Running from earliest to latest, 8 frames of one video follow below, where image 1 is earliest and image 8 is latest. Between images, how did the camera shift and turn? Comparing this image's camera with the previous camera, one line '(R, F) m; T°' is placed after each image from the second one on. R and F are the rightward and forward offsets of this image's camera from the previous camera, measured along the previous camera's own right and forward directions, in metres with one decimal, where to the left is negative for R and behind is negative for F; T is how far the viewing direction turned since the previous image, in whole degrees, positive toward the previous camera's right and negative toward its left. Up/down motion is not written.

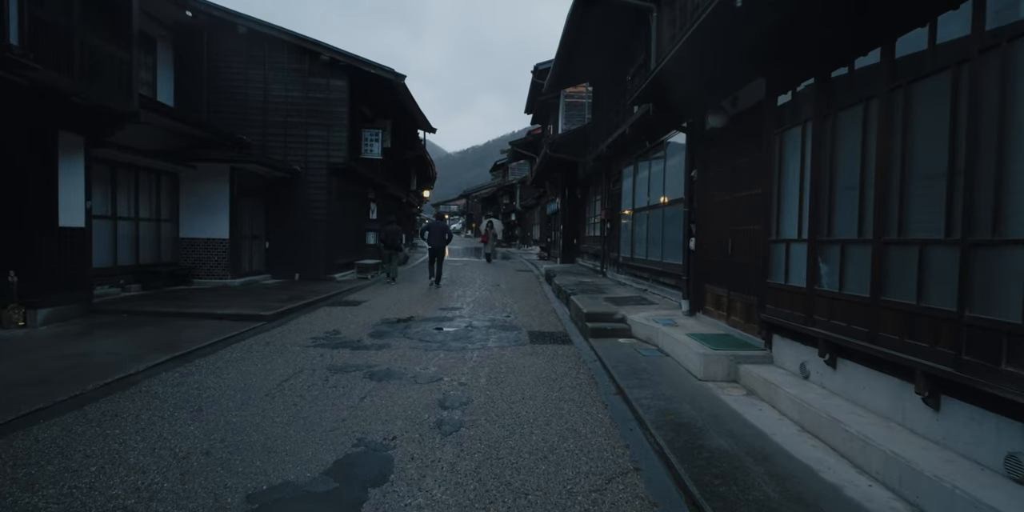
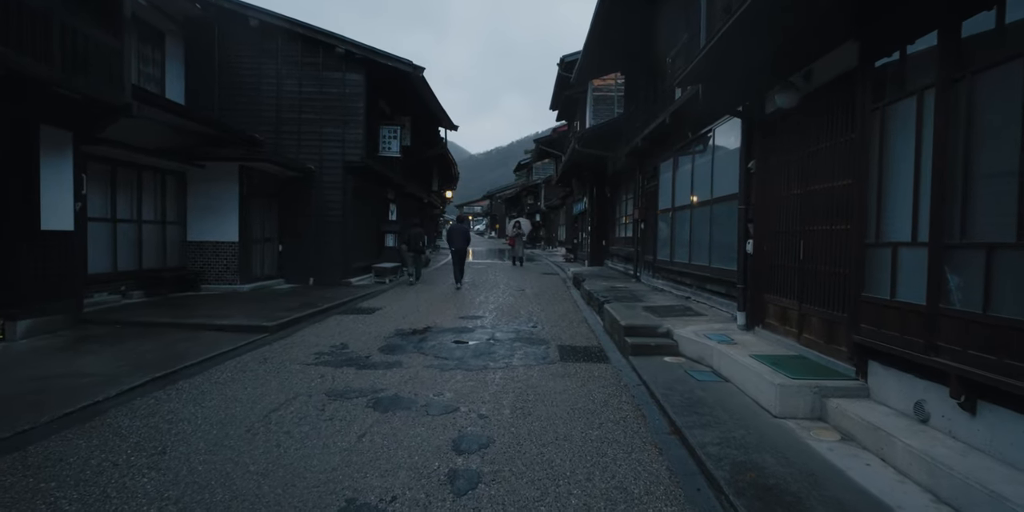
(0.0, +0.9) m; -2°
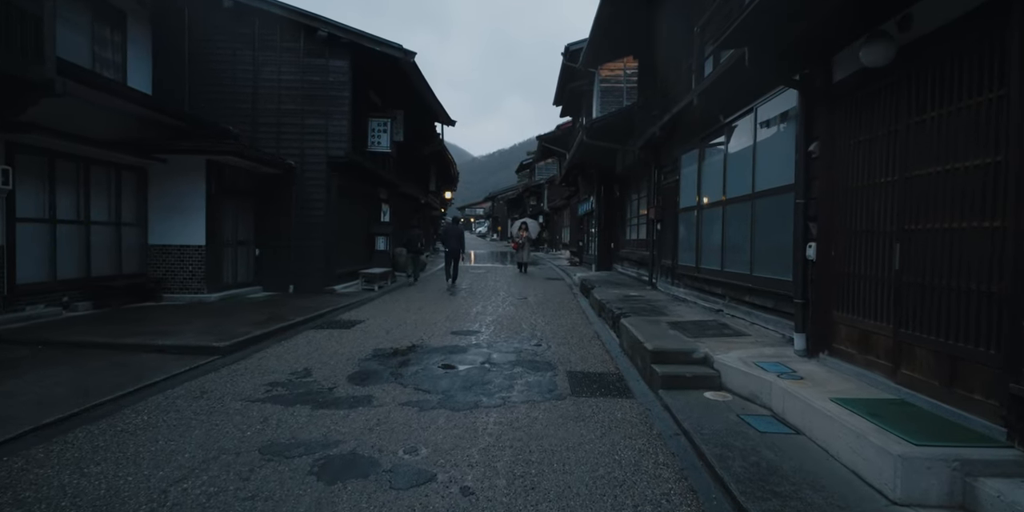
(0.0, +1.3) m; 0°
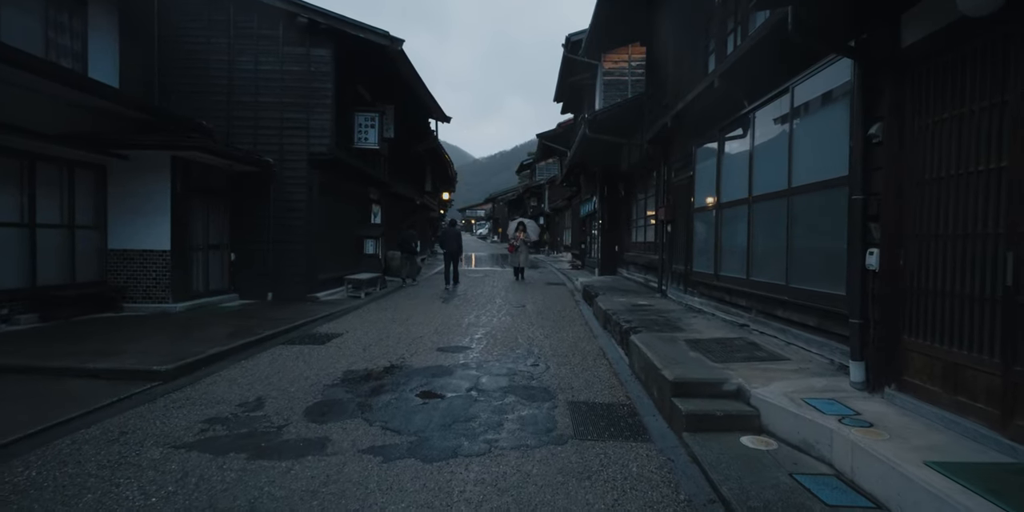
(+0.1, +1.0) m; 0°
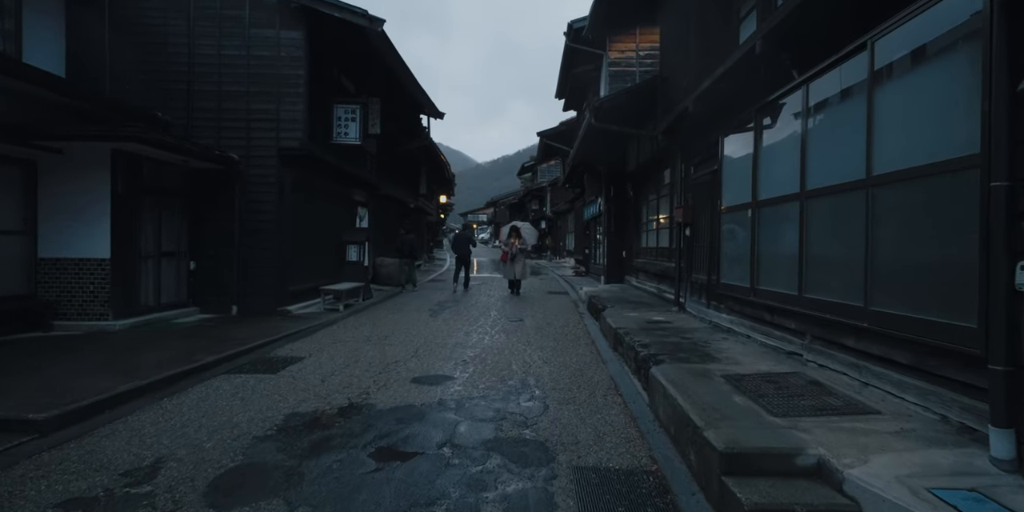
(+0.1, +1.3) m; 0°
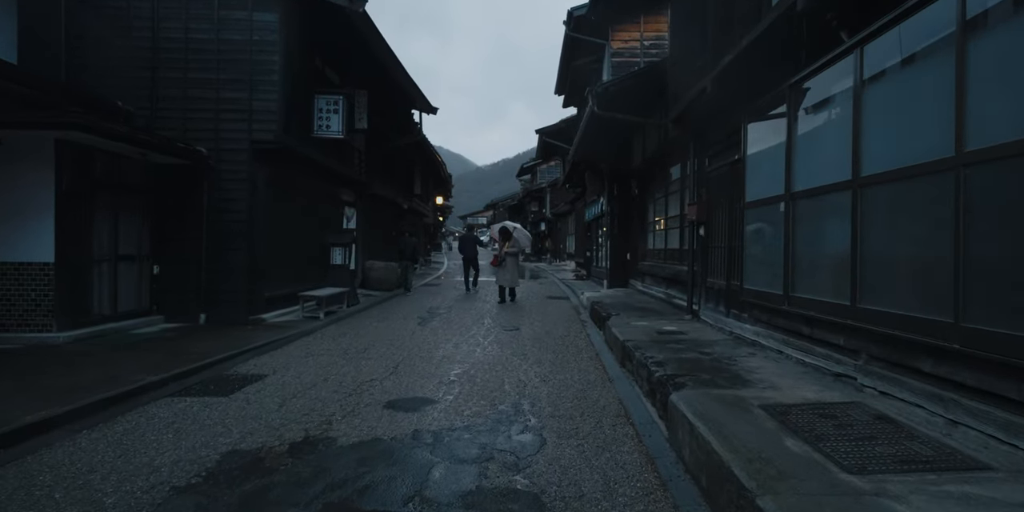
(+0.1, +0.9) m; 0°
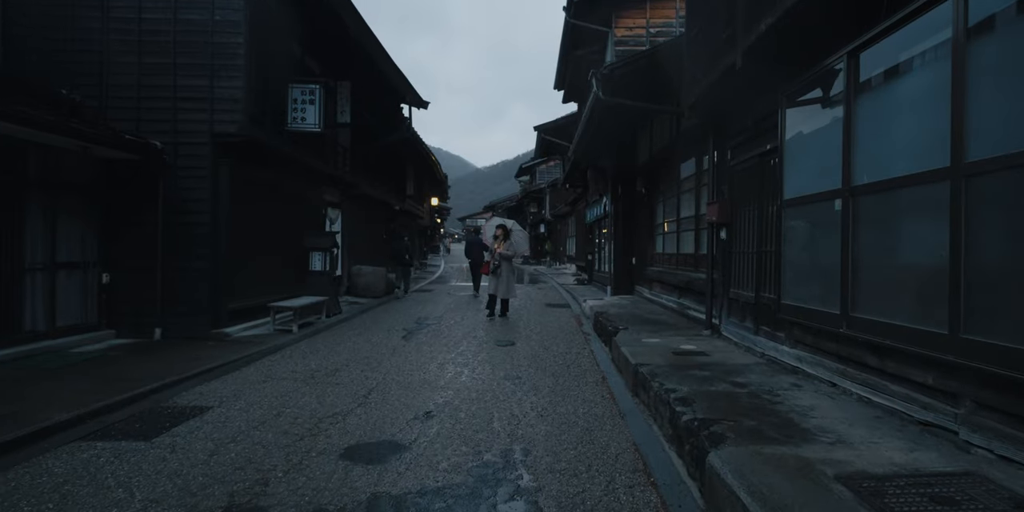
(+0.1, +1.0) m; 0°
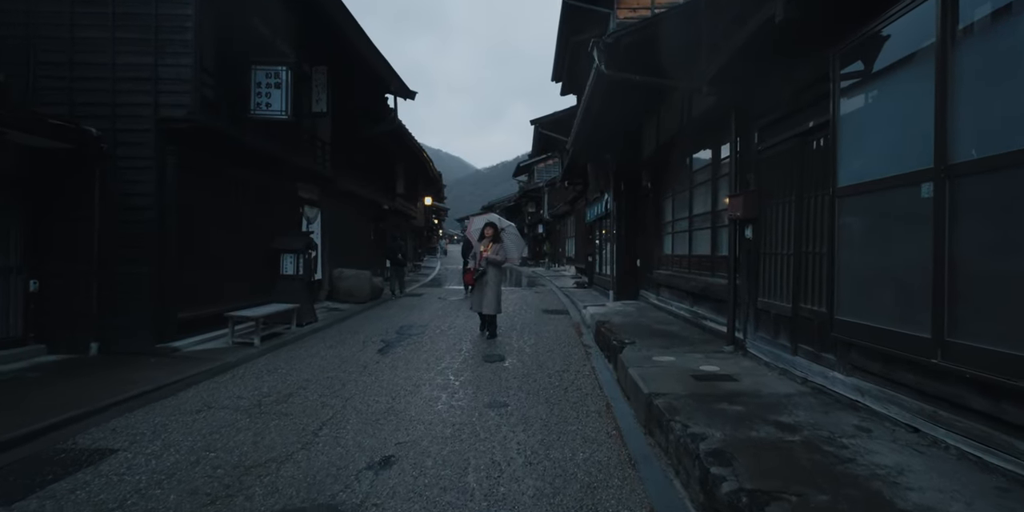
(+0.1, +1.1) m; 0°
